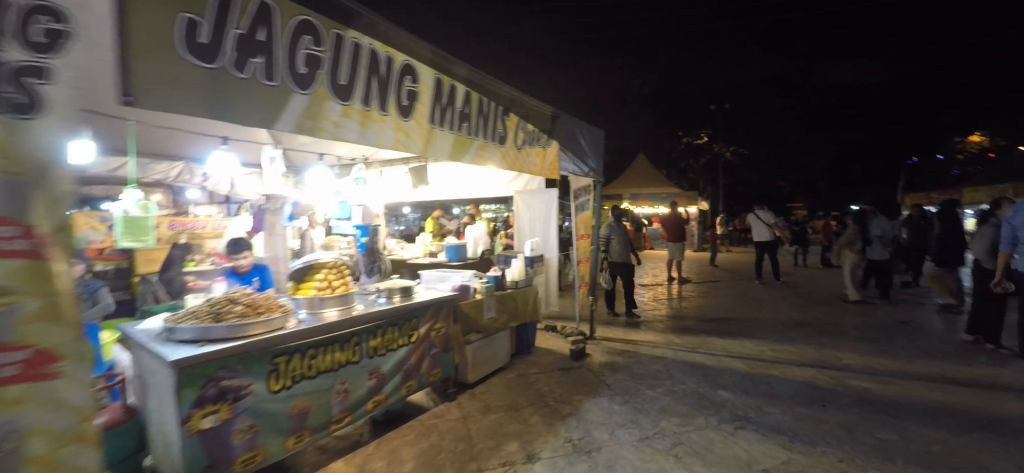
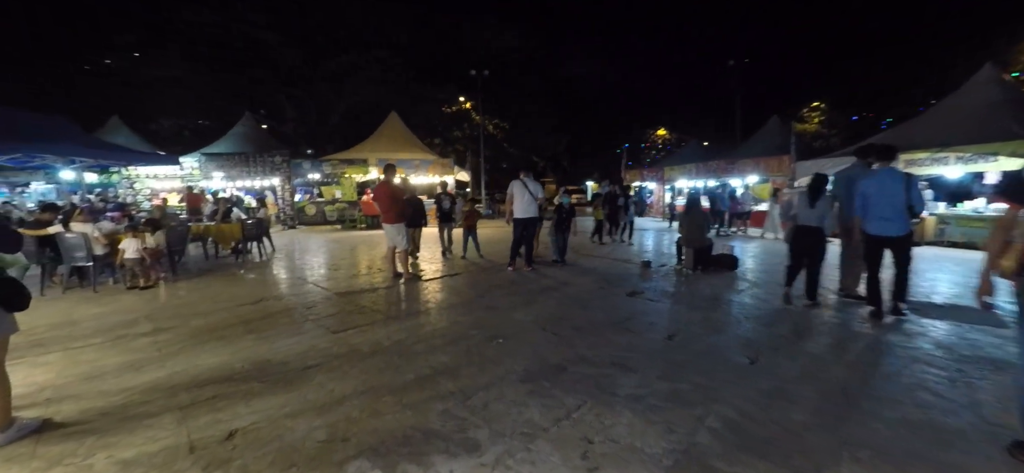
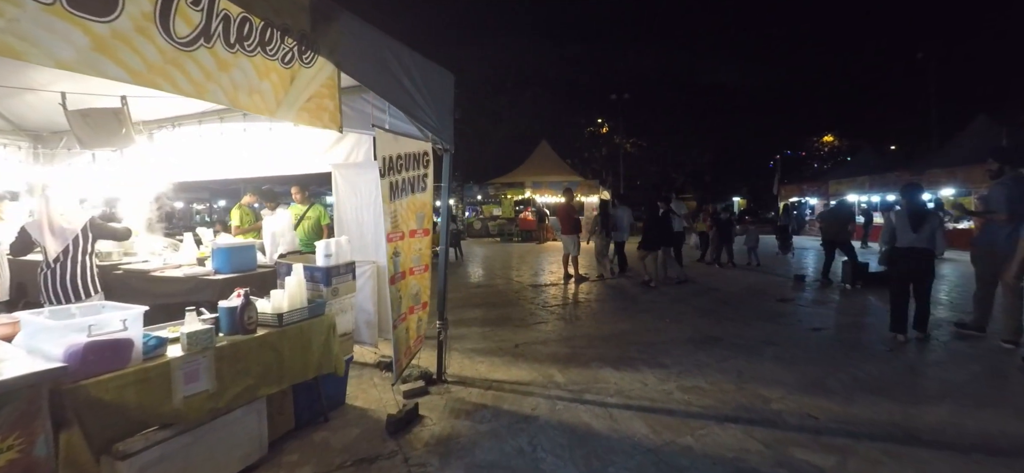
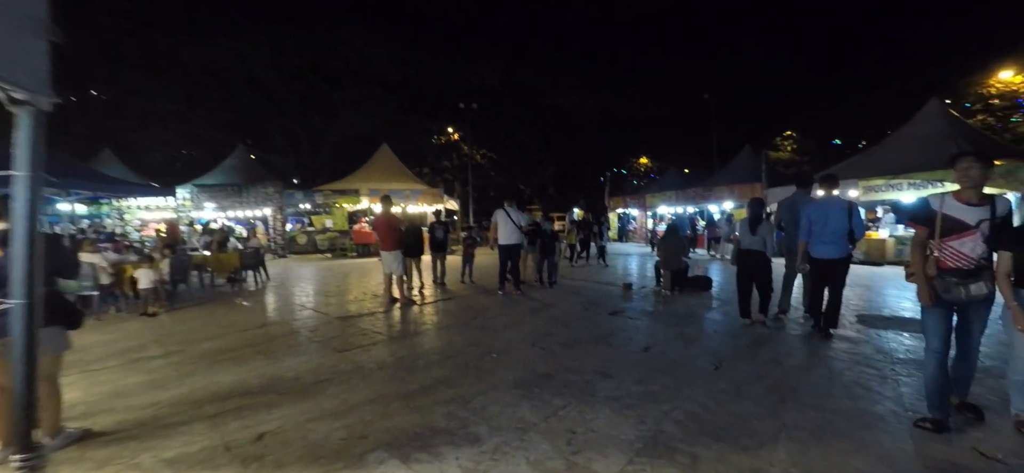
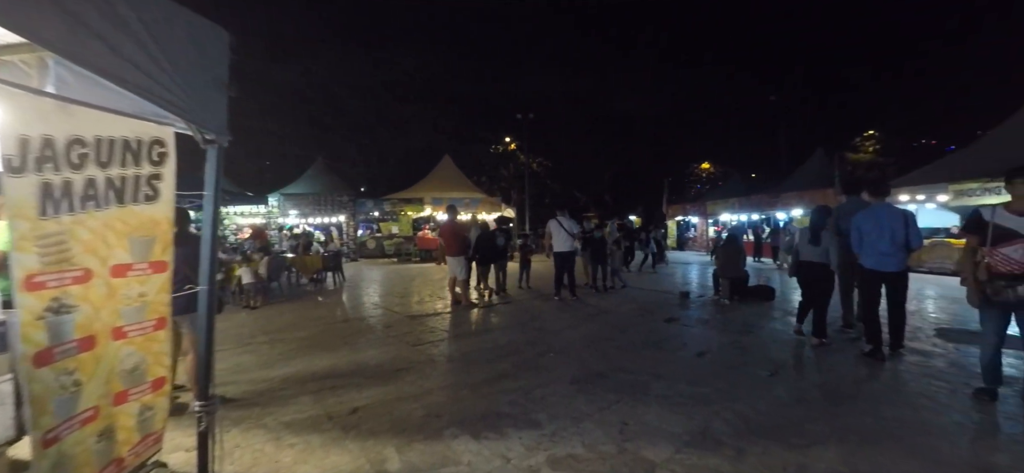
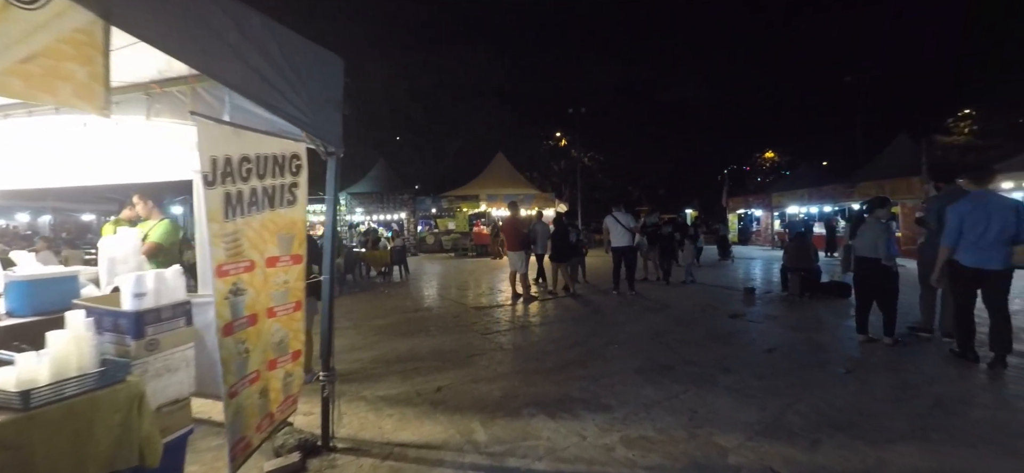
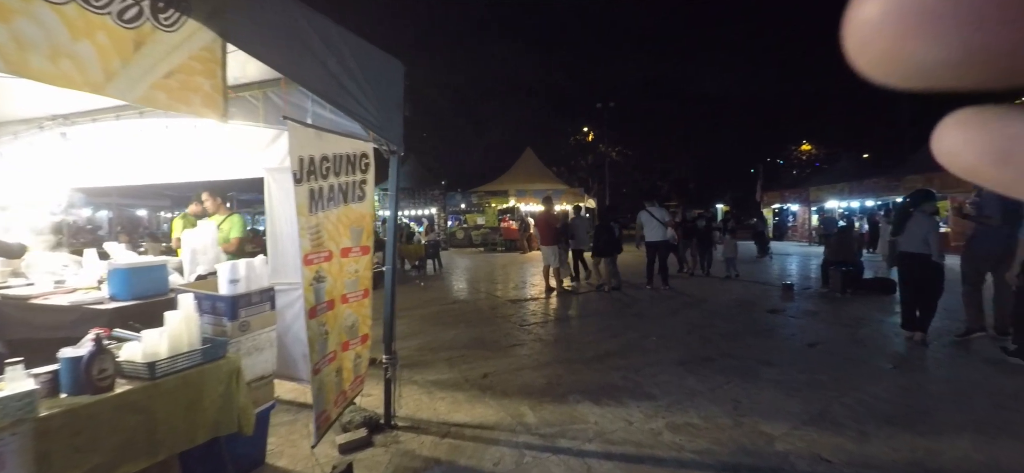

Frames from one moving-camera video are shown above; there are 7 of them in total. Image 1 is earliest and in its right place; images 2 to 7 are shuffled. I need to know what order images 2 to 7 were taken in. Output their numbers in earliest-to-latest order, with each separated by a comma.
3, 7, 6, 5, 4, 2
